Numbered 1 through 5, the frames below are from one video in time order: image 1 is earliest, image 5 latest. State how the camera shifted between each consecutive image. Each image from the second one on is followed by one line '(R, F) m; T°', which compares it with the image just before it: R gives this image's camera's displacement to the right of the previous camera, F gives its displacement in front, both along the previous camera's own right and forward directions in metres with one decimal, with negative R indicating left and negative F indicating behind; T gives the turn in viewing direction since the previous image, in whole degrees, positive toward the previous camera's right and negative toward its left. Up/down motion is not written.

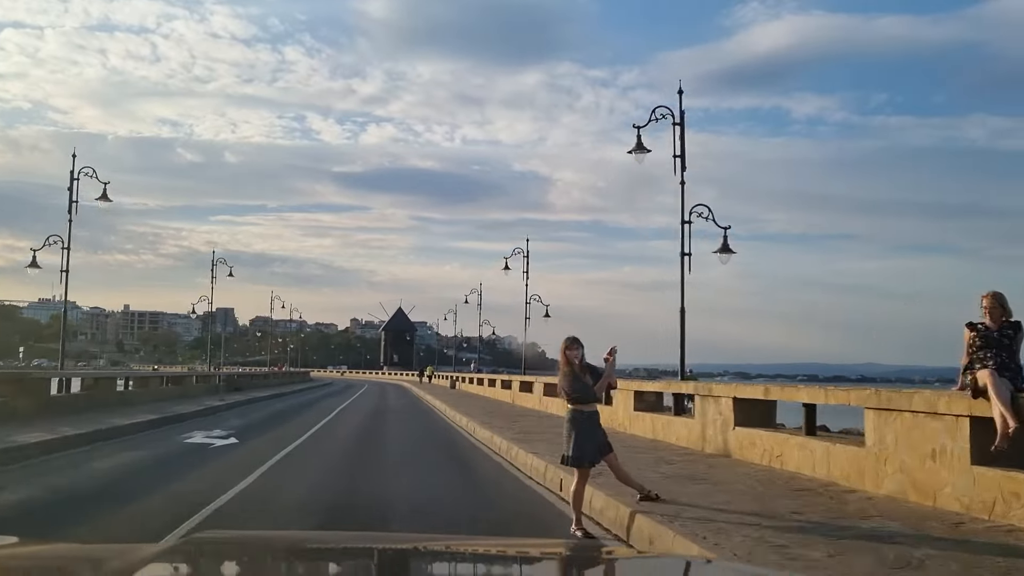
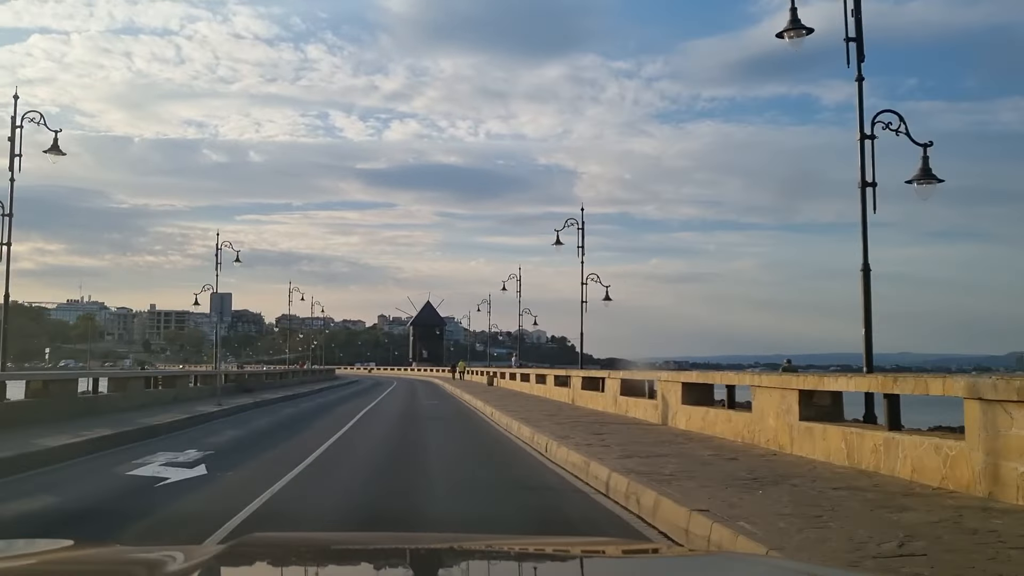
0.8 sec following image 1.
(-0.2, +0.8) m; -2°
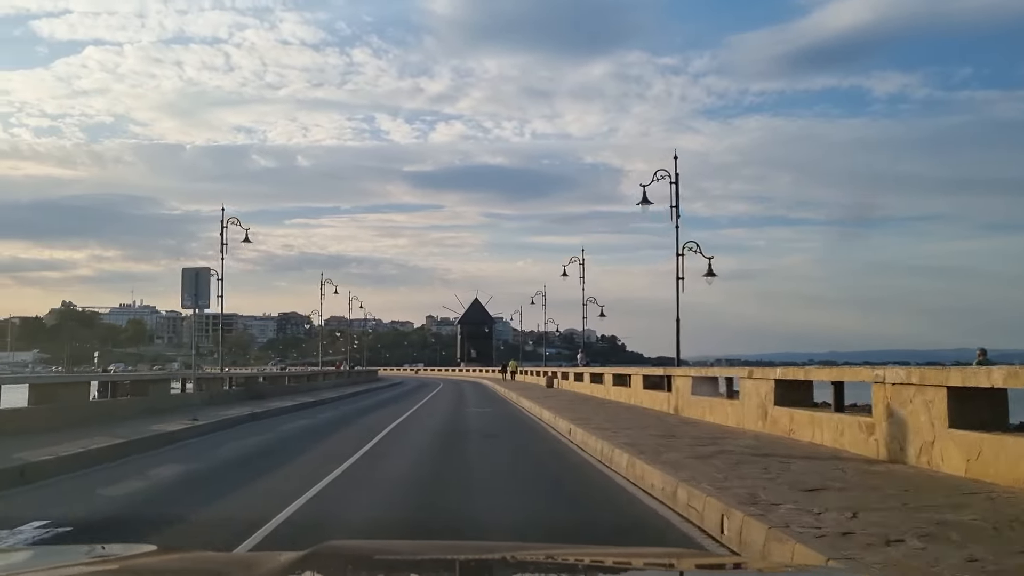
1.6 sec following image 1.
(-0.1, +0.7) m; -3°
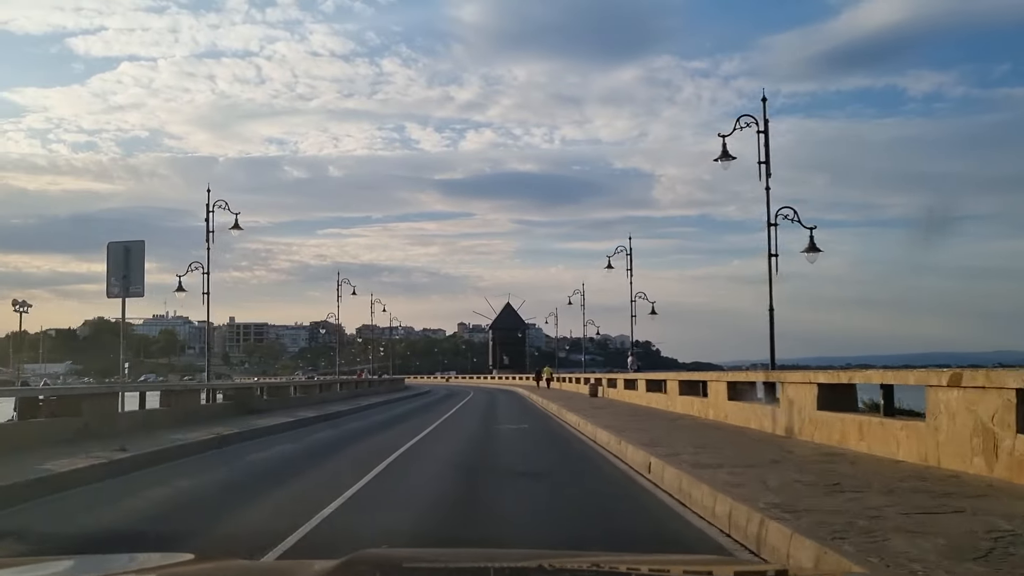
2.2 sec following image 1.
(0.0, +0.6) m; -2°
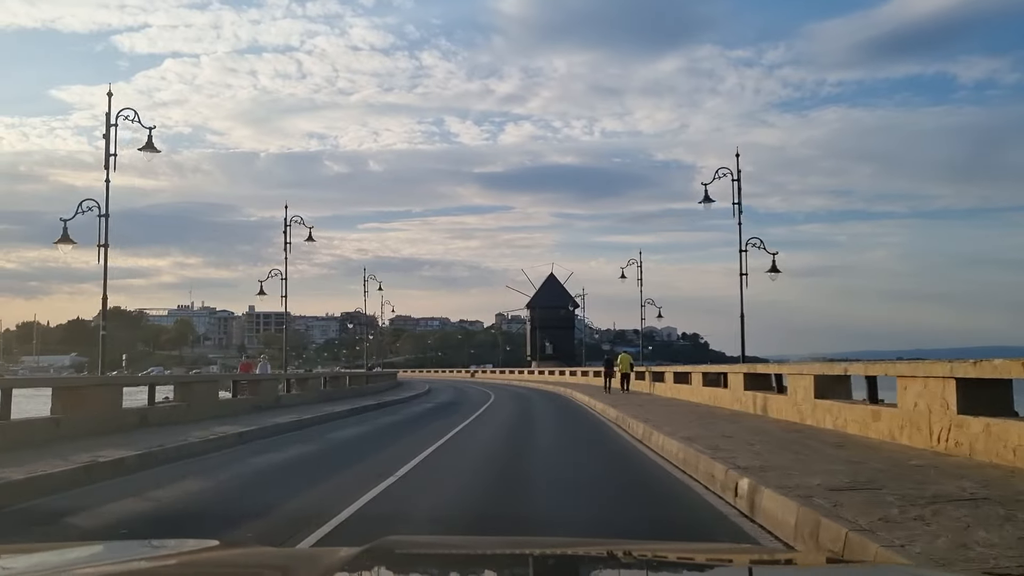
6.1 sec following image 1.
(+0.1, +2.5) m; -2°
